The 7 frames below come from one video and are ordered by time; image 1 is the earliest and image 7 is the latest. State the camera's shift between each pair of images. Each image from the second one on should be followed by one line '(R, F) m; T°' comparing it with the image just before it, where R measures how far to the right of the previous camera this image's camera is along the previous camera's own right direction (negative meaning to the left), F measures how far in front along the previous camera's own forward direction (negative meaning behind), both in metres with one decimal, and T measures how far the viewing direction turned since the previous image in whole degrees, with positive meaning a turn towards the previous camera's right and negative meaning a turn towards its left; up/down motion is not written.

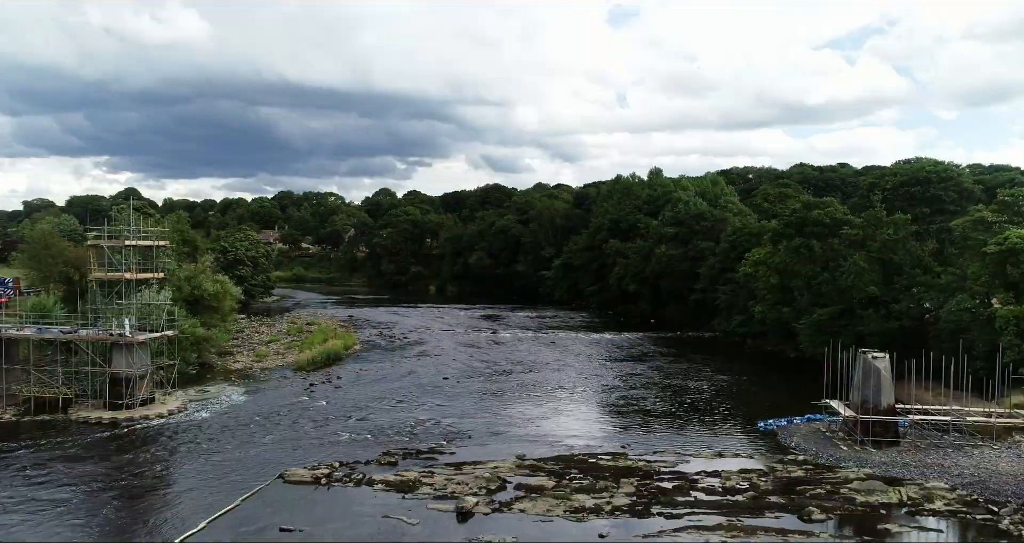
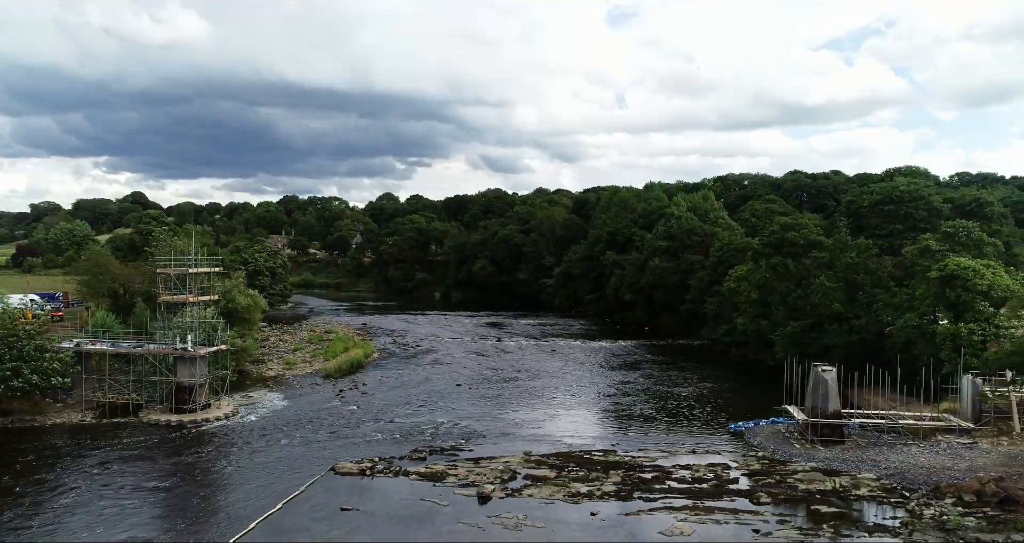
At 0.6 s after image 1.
(-0.3, -3.6) m; 0°
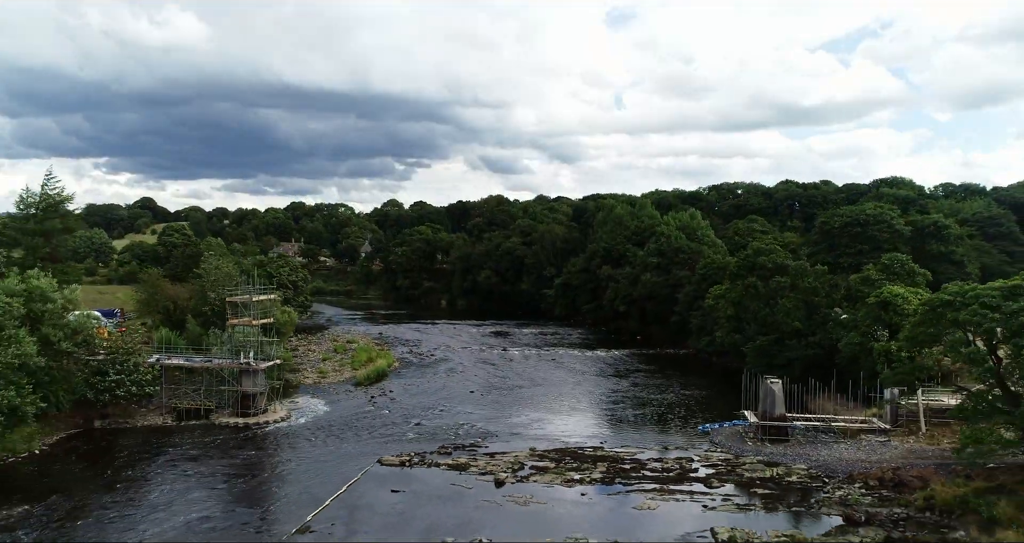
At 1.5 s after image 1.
(-0.3, -5.2) m; 0°
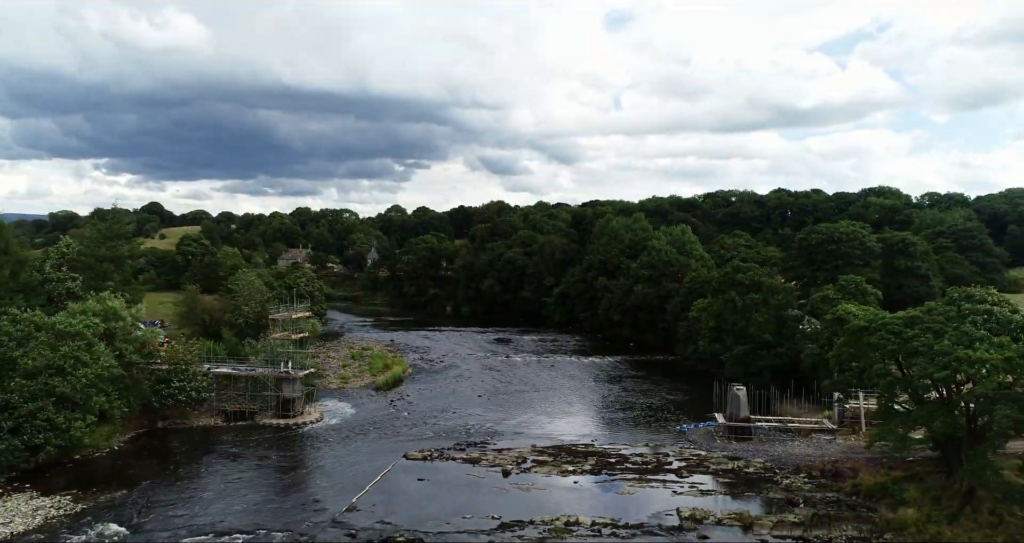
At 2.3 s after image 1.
(-0.2, -4.7) m; 0°
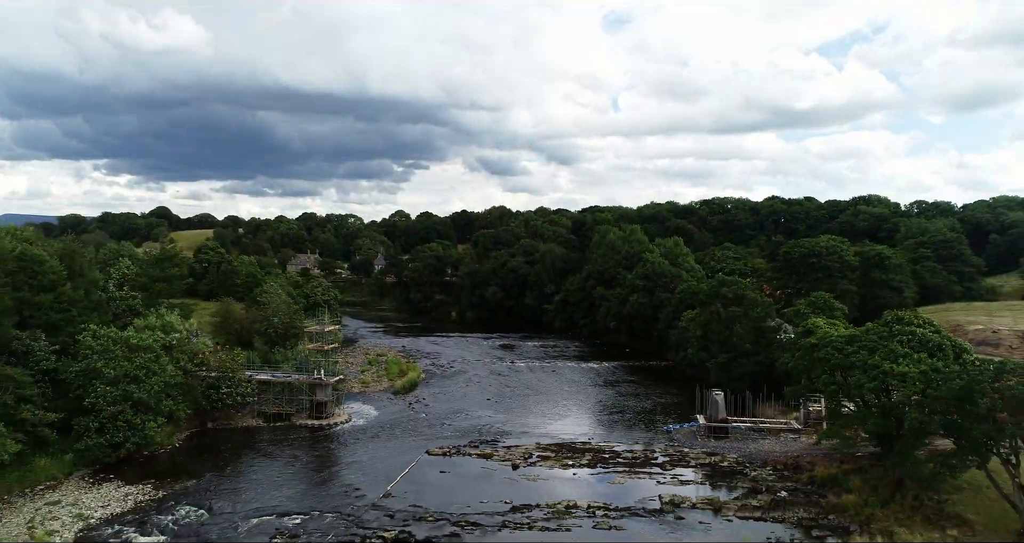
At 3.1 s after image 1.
(-0.4, -4.6) m; 0°
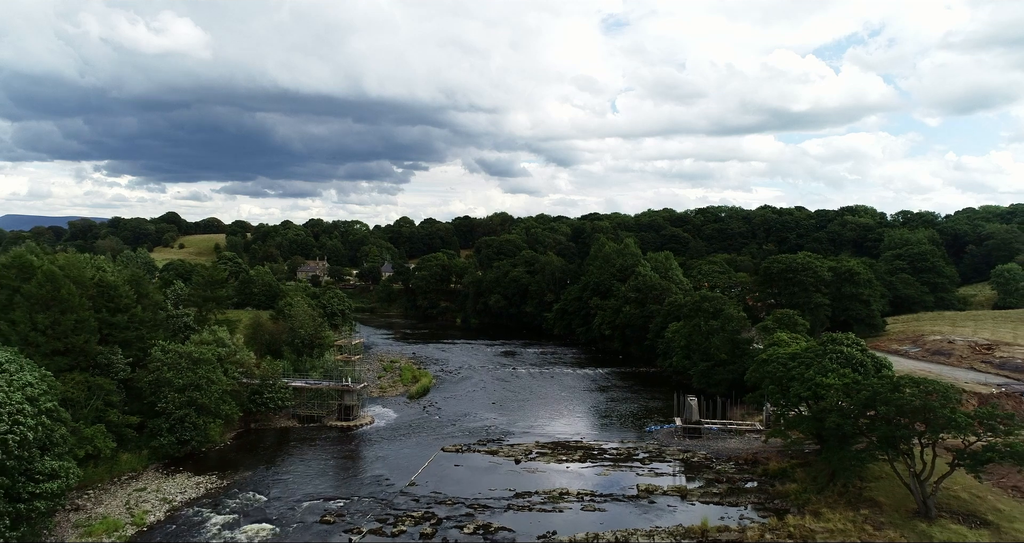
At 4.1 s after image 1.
(-0.2, -5.8) m; 0°
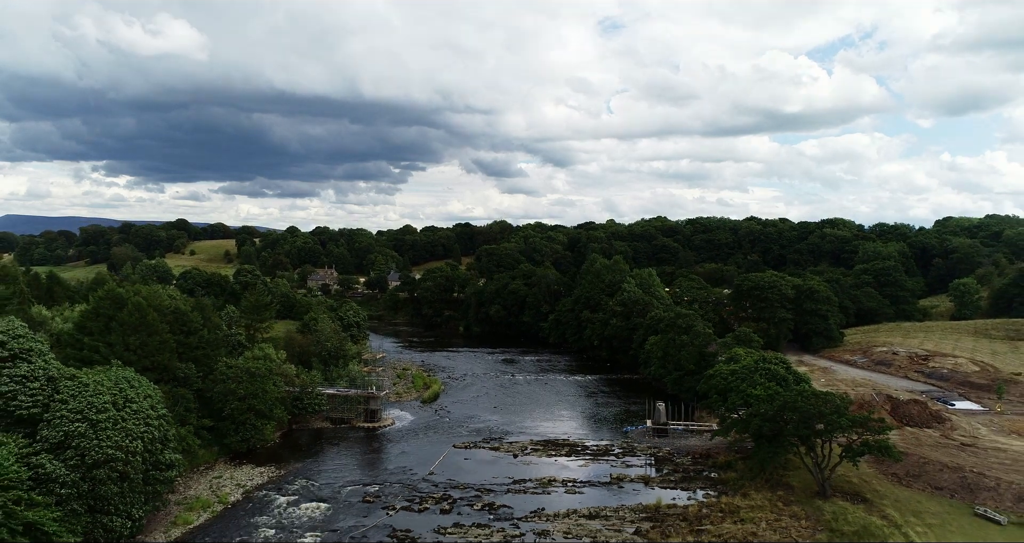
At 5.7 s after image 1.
(0.0, -8.6) m; 0°
